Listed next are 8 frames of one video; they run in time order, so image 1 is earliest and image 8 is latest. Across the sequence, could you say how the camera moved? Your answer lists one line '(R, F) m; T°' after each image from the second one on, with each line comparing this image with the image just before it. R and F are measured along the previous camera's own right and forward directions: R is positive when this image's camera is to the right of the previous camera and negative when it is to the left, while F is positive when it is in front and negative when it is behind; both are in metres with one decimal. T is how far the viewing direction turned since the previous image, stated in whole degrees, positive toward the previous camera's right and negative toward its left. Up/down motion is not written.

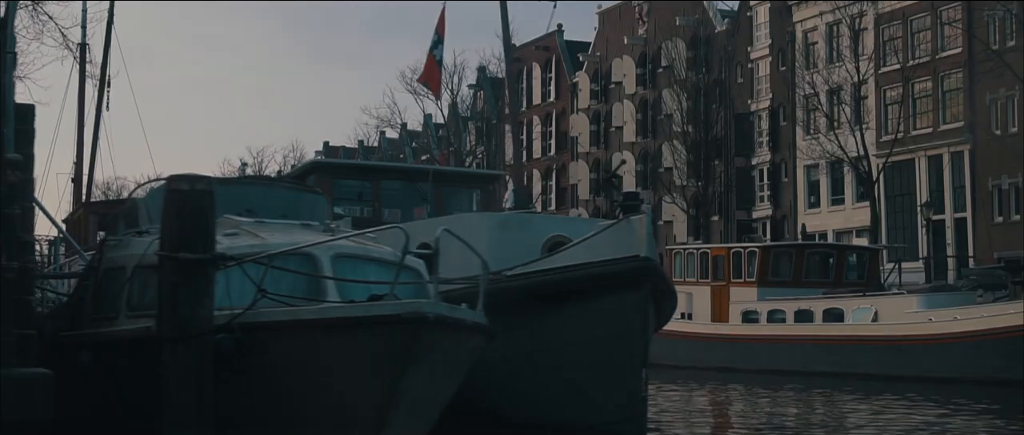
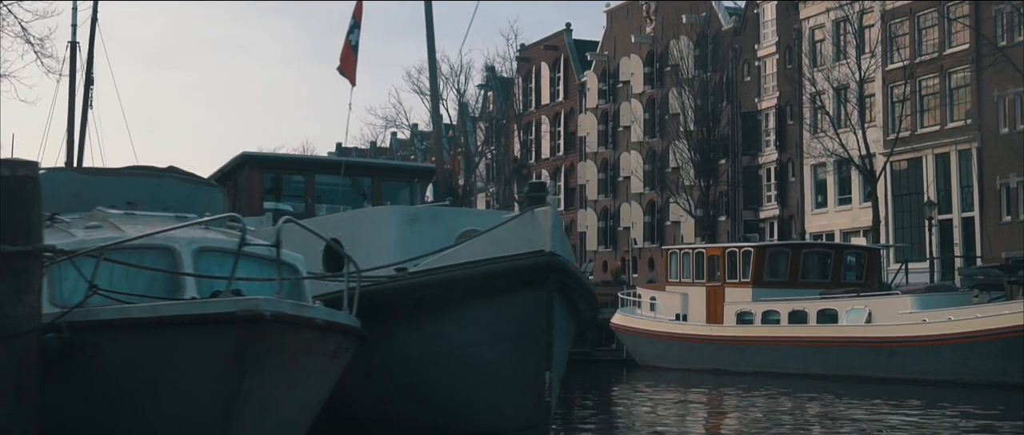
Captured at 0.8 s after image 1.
(+0.7, +0.5) m; -1°
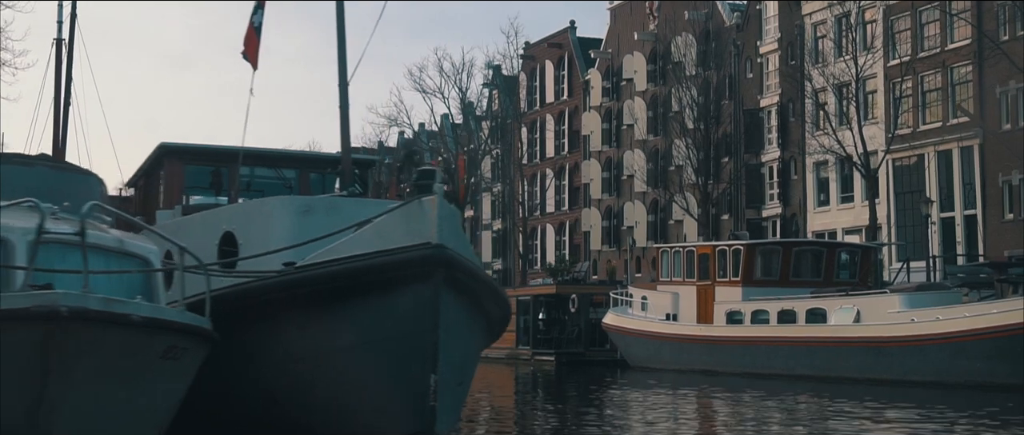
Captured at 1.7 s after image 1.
(+0.7, +0.5) m; -1°
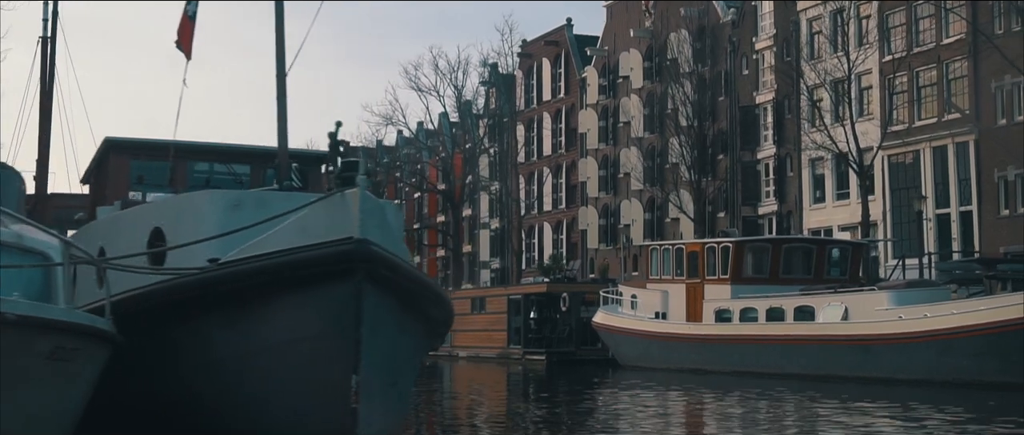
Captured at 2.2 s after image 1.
(+0.4, +0.3) m; 0°
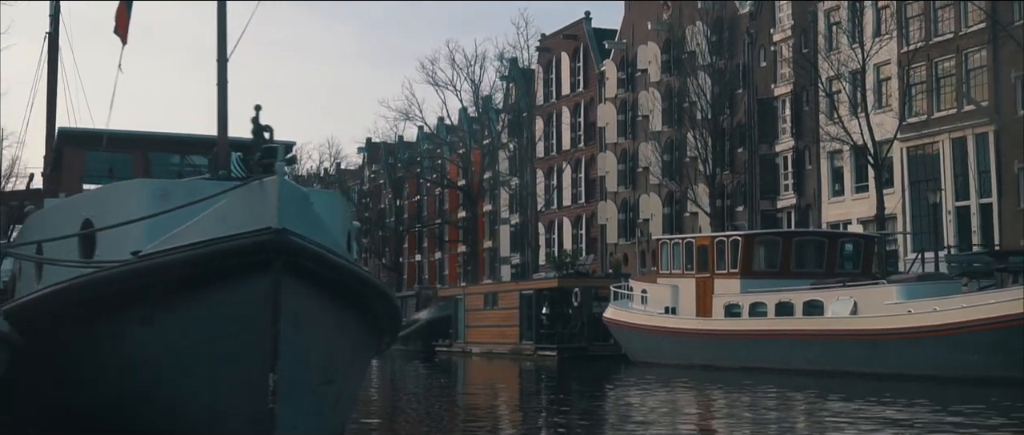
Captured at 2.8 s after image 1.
(+0.5, +0.4) m; -1°
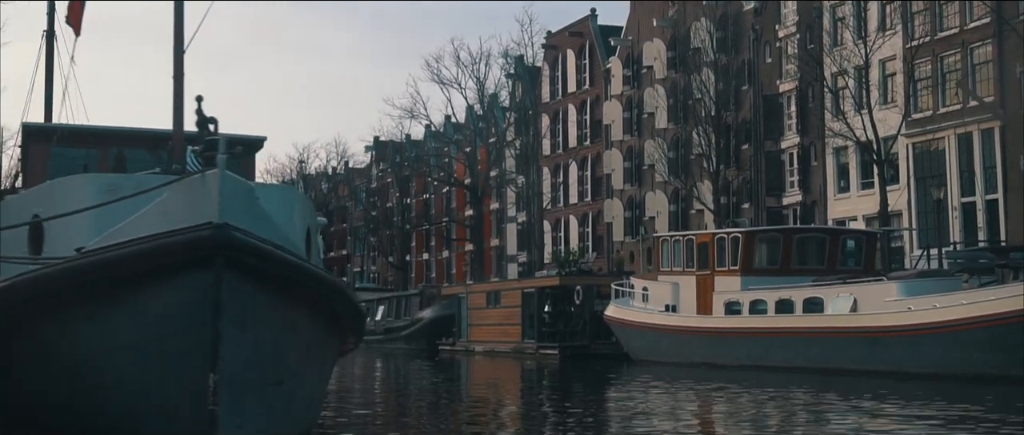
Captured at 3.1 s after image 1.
(+0.3, +0.2) m; -1°
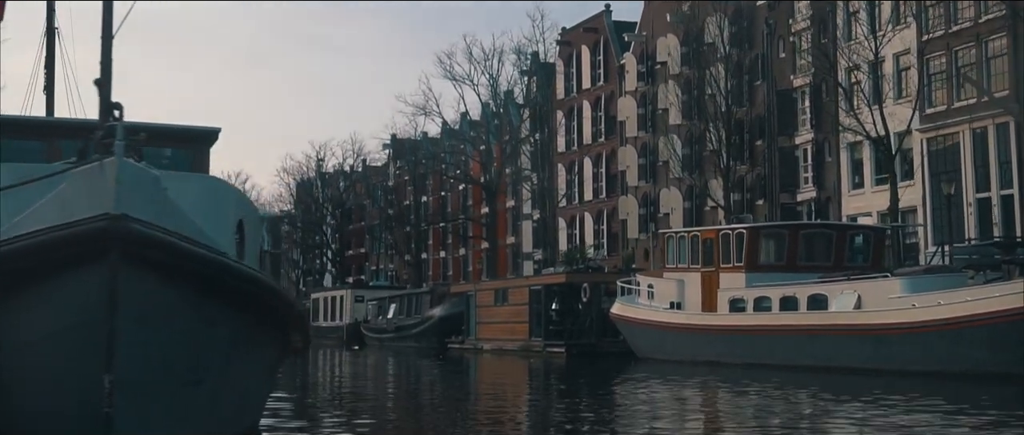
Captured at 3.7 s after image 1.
(+0.5, +0.4) m; -1°
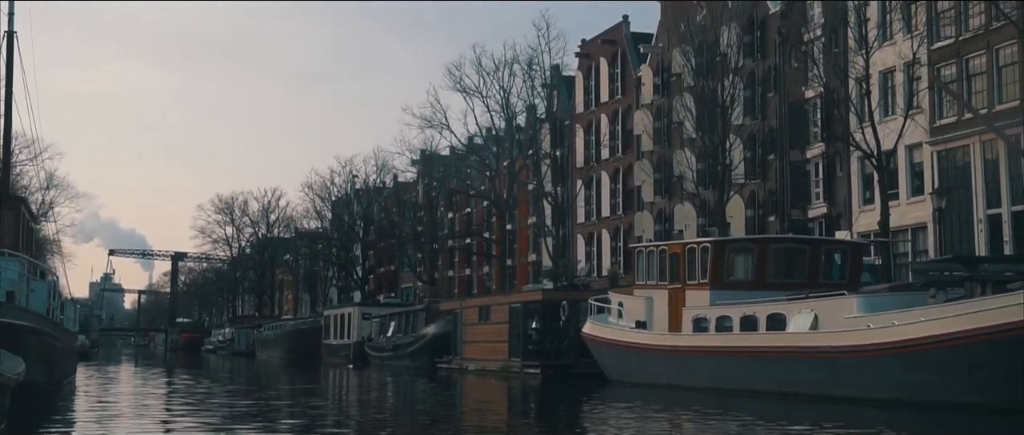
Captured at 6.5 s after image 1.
(+2.0, +1.7) m; -2°
